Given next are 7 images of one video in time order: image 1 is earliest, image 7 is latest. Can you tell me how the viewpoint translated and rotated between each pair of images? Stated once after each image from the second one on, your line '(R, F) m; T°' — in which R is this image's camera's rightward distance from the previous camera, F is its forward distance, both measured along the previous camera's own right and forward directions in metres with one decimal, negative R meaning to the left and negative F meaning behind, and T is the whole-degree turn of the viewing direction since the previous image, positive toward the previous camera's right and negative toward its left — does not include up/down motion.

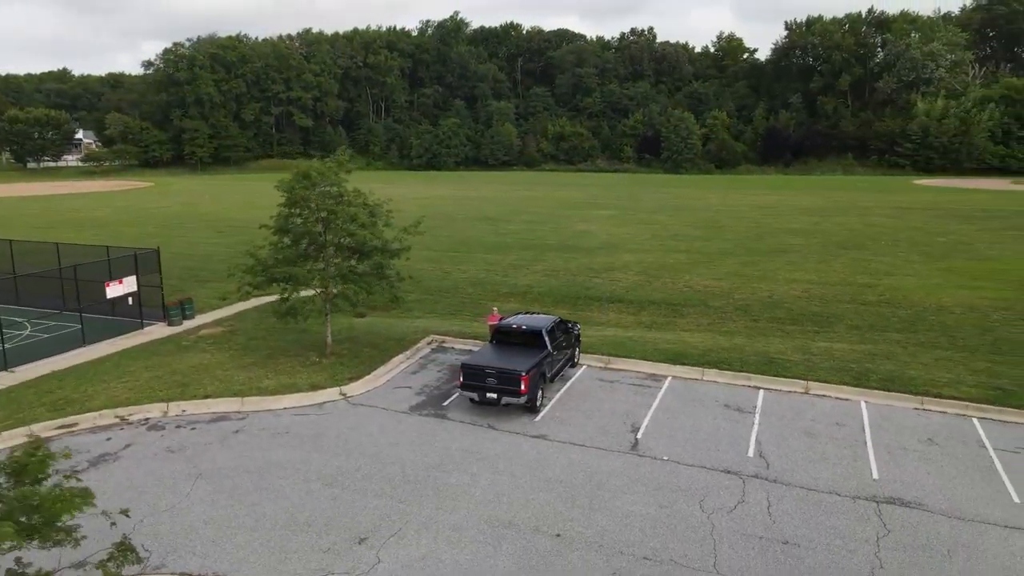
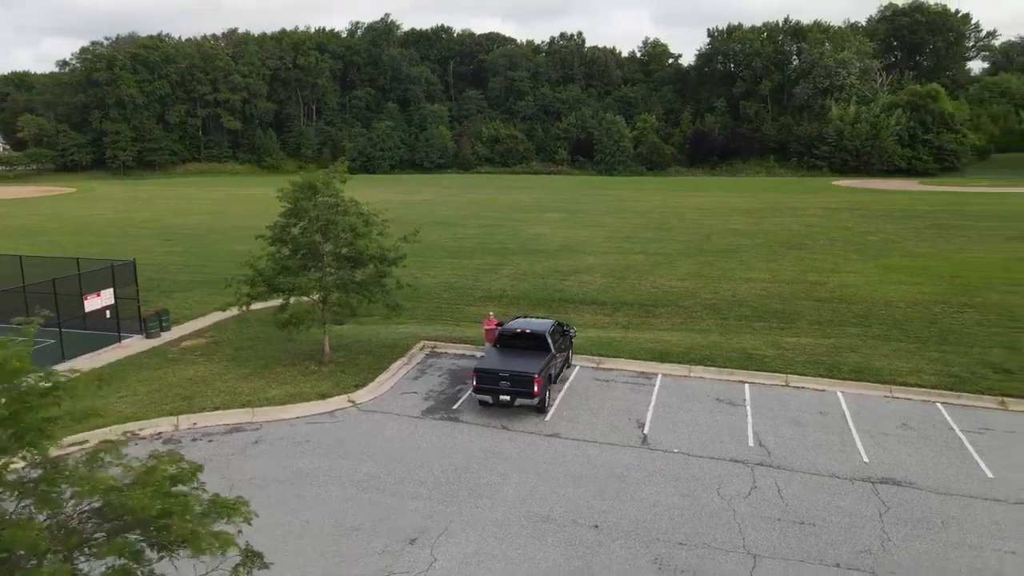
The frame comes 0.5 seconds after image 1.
(-1.6, -0.5) m; +6°
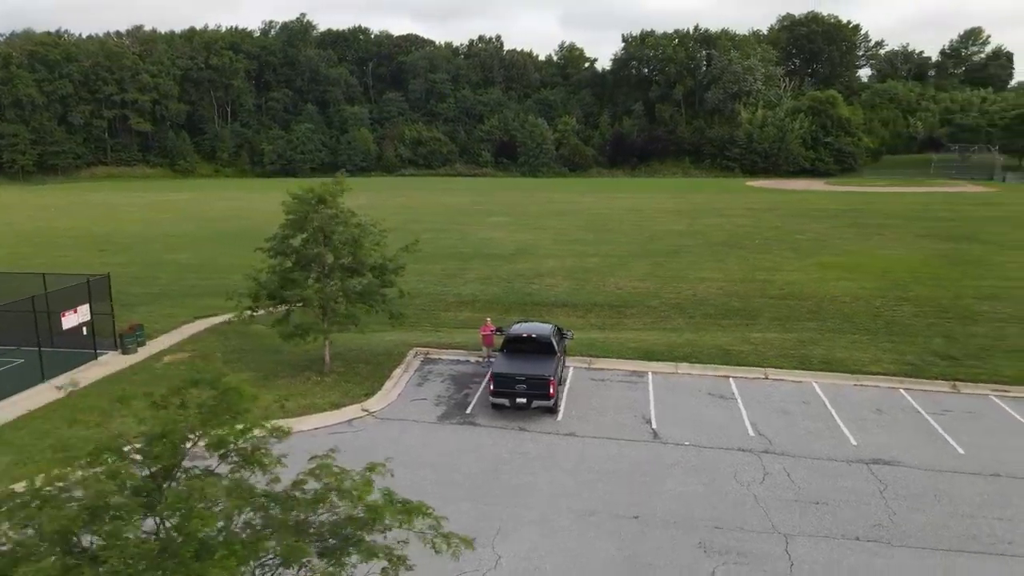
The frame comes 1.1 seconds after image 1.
(-2.0, -0.5) m; +7°
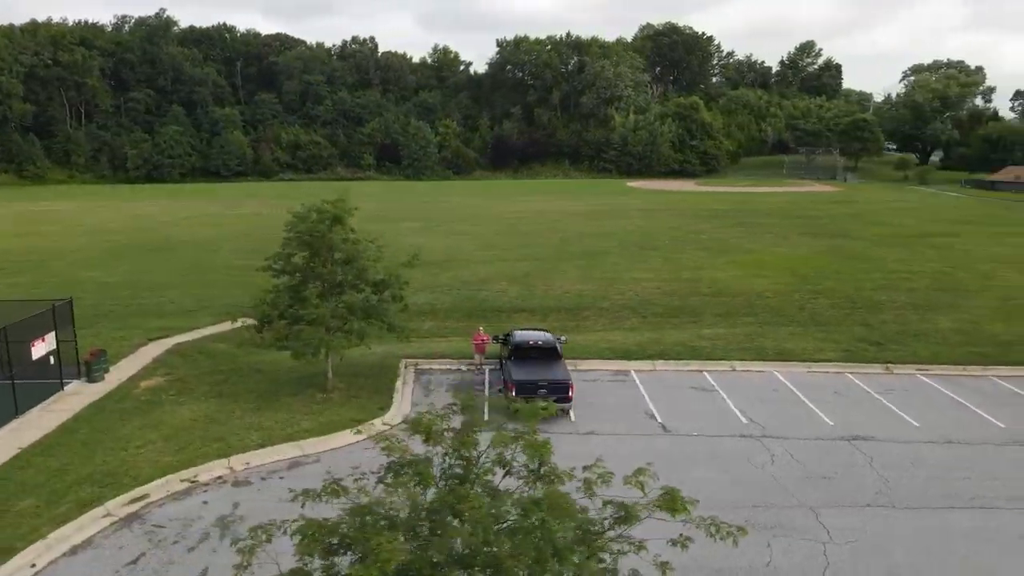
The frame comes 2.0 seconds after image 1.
(-3.2, -0.5) m; +10°
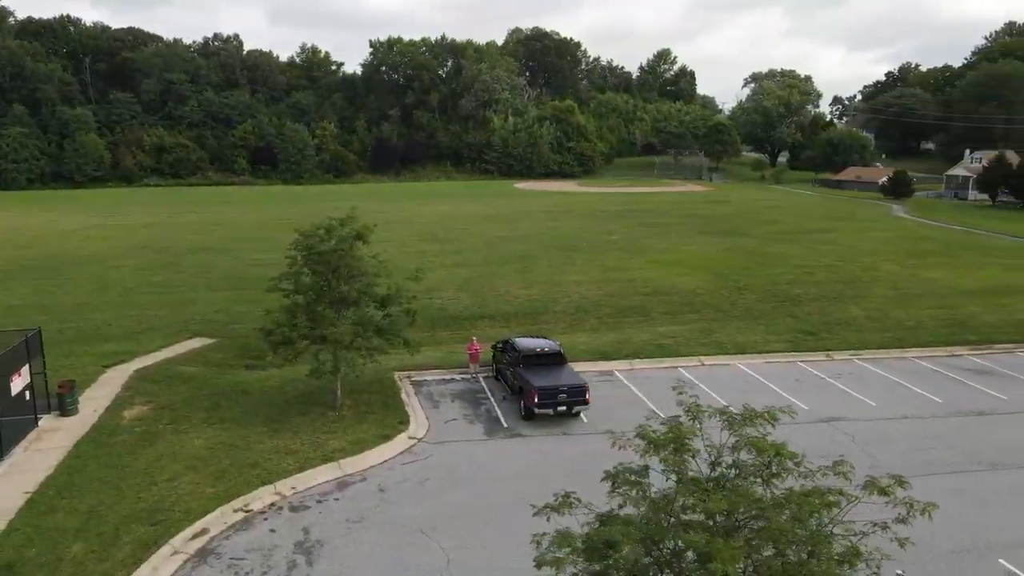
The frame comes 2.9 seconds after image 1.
(-3.4, -0.3) m; +10°
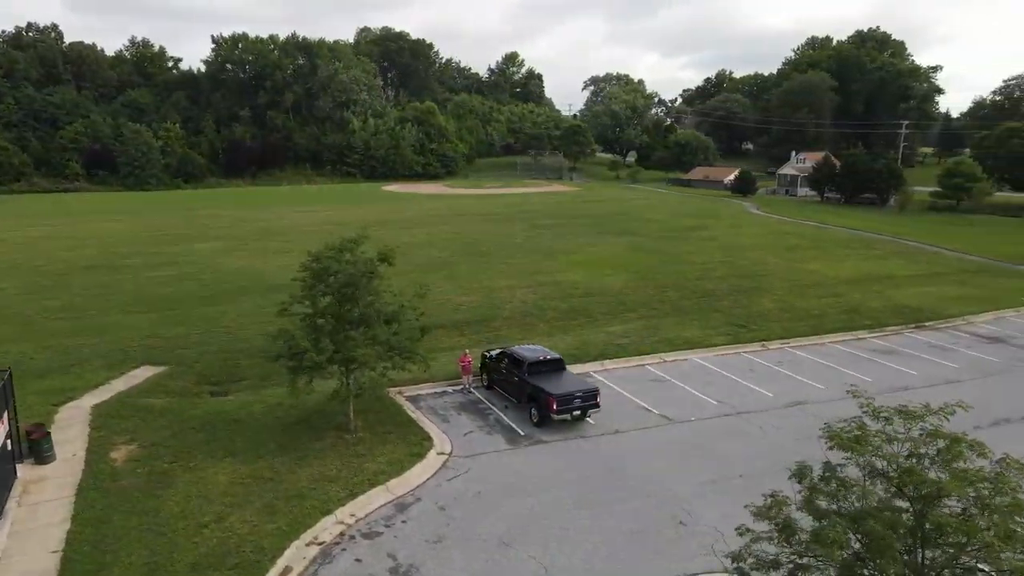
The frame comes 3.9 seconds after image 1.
(-3.9, -0.1) m; +12°
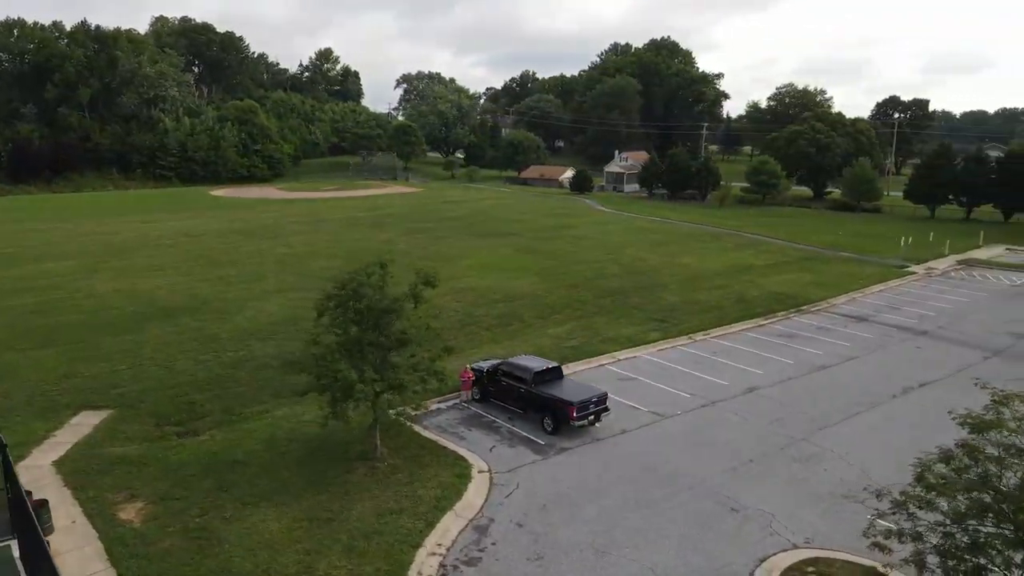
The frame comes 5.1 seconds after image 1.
(-4.8, +0.3) m; +15°
